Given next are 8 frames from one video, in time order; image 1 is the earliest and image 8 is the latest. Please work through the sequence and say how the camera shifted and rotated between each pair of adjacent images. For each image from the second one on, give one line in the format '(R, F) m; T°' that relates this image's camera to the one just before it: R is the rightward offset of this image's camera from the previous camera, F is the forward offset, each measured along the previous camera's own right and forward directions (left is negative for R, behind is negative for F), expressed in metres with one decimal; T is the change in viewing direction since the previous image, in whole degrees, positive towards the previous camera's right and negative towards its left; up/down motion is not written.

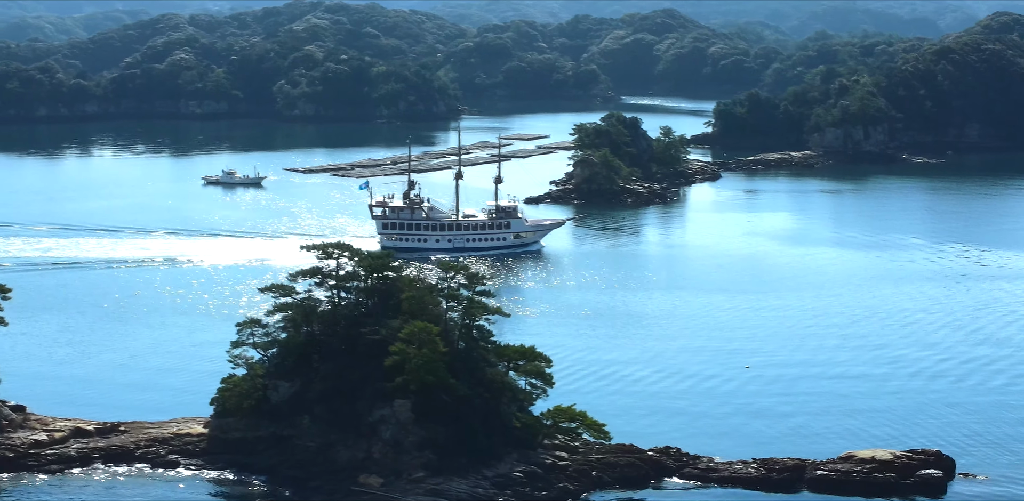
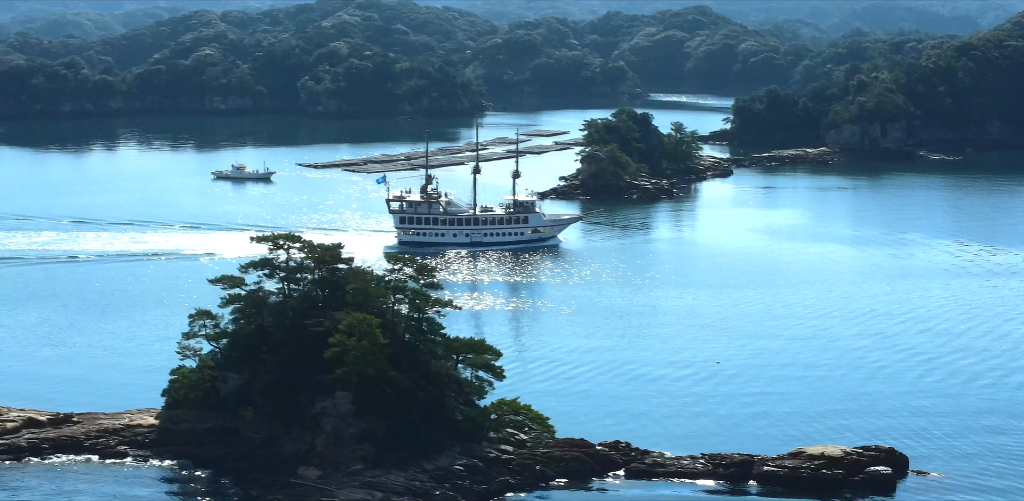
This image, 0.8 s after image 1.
(+1.1, +0.1) m; -2°
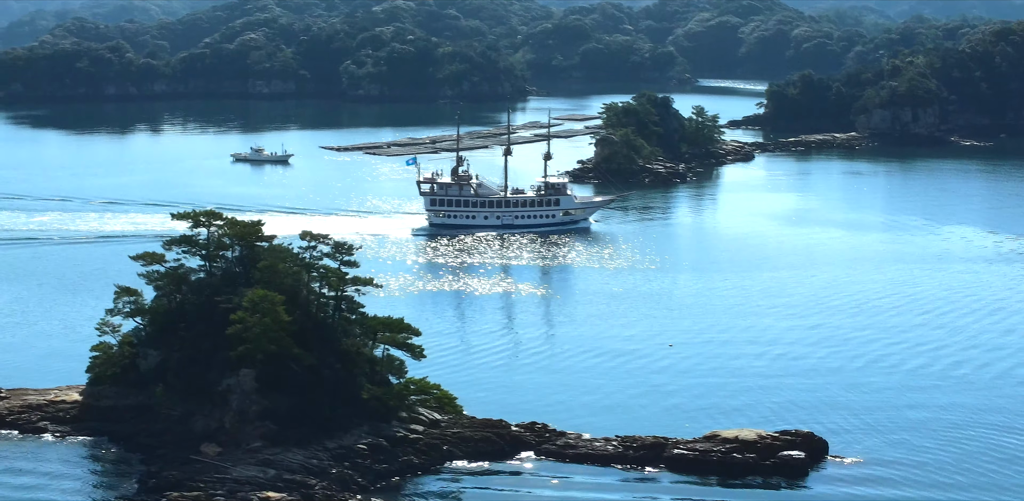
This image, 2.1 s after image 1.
(+1.8, +0.3) m; -3°
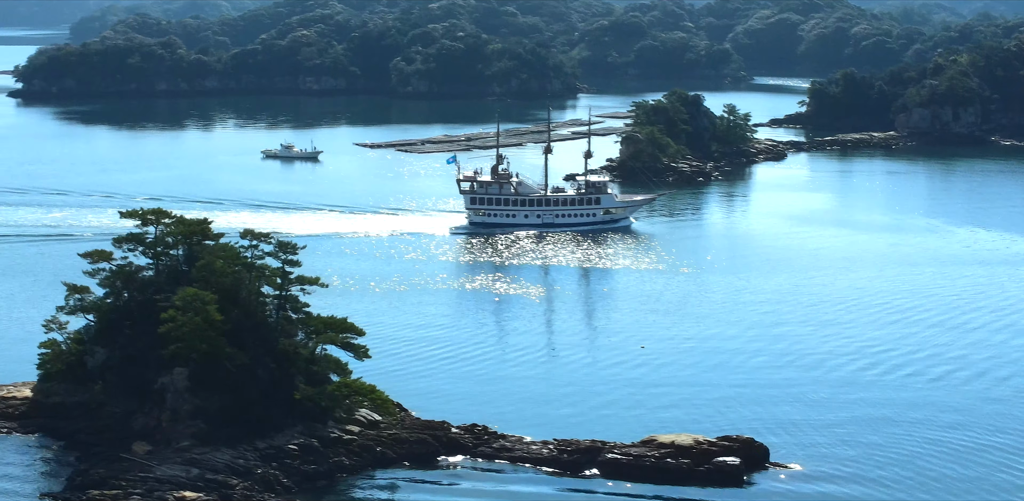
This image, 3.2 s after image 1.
(+1.5, +0.2) m; -3°
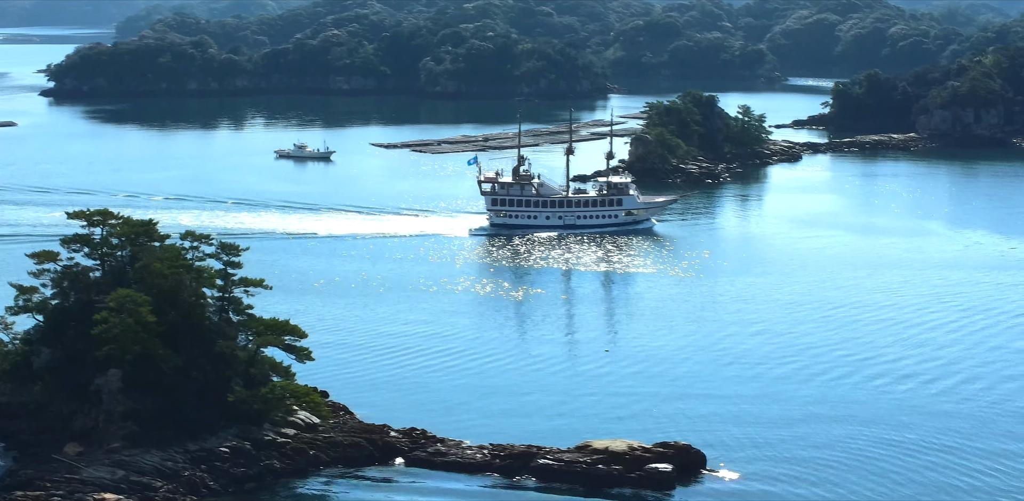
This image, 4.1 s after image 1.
(+1.2, +0.2) m; -2°
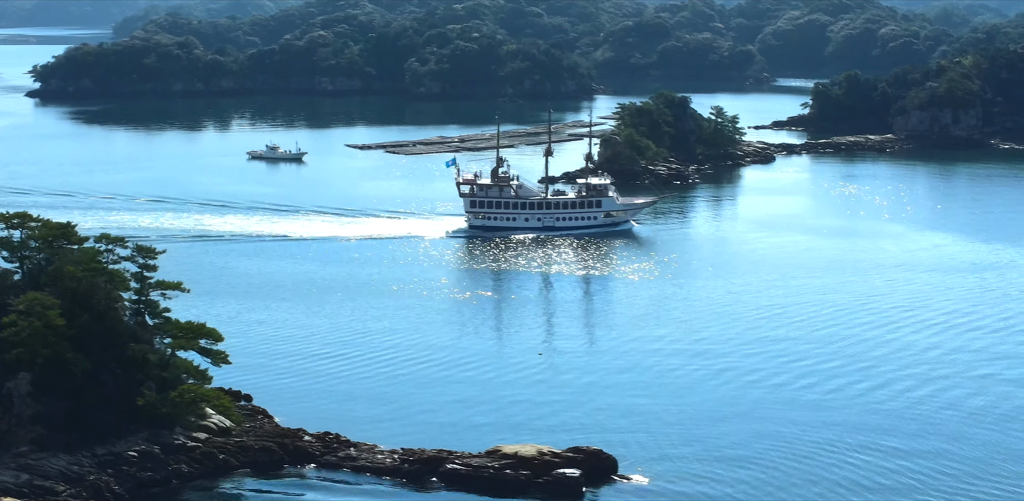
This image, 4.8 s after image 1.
(+1.0, +0.1) m; -1°
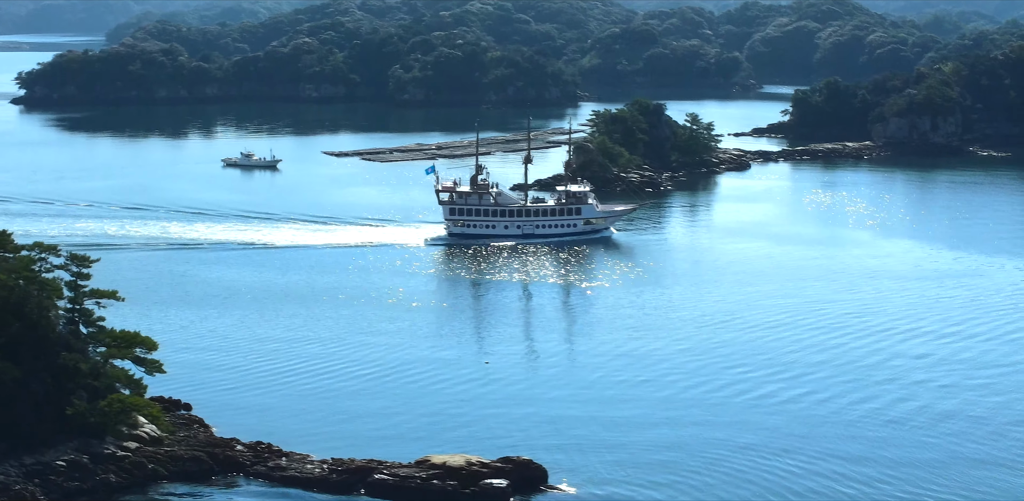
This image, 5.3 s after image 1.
(+0.7, +0.1) m; 0°
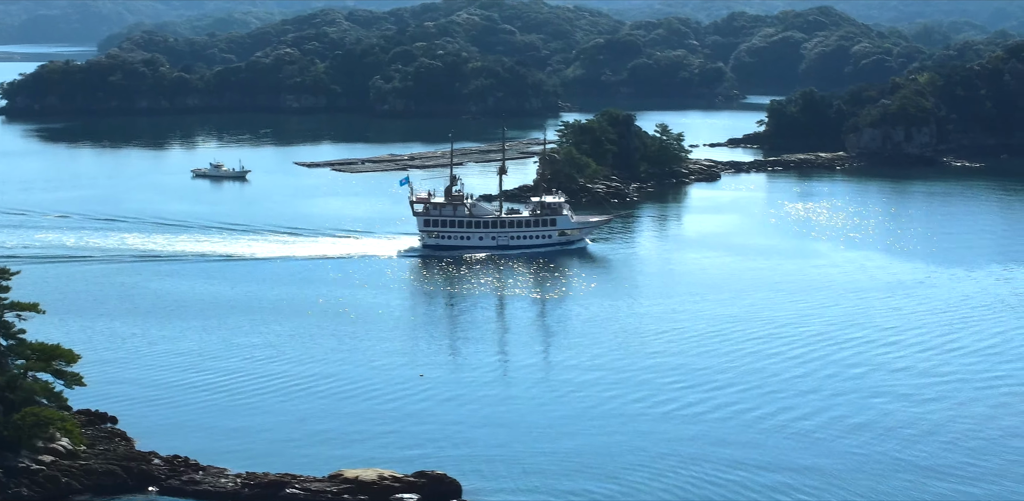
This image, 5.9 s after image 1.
(+0.9, +0.1) m; -1°
